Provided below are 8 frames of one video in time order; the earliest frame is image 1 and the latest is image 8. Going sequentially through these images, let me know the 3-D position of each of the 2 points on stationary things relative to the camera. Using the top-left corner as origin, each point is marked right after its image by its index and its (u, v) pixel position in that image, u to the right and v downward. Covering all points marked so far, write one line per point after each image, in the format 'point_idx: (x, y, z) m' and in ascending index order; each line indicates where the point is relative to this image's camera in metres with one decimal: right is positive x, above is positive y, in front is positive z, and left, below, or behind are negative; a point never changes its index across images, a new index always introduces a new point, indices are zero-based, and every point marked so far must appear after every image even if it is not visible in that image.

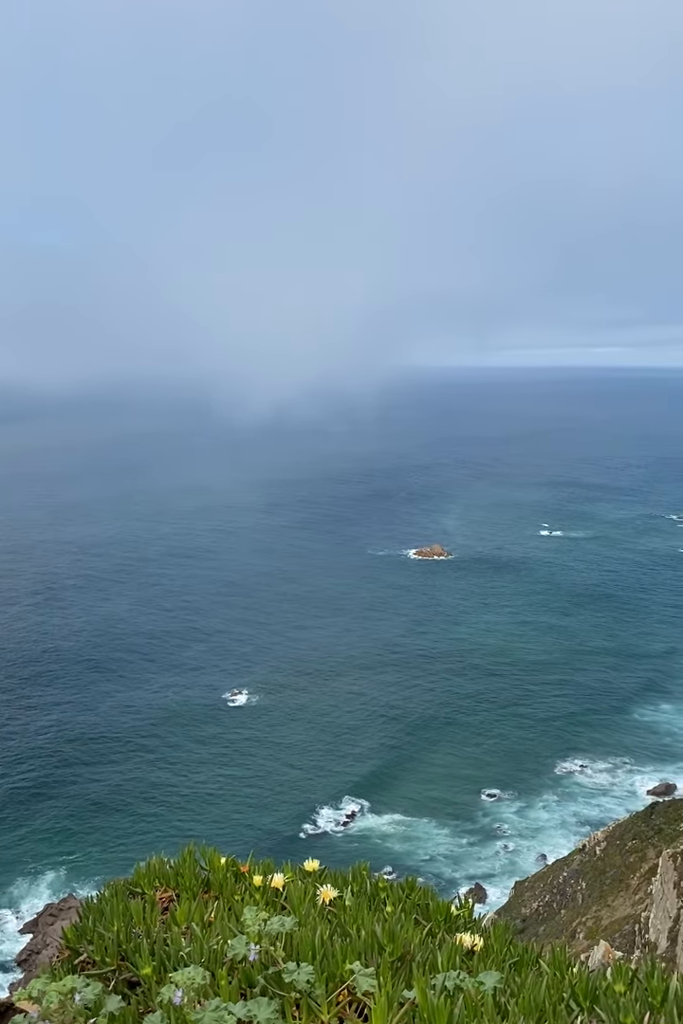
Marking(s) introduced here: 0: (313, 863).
0: (-0.6, -6.1, +16.6) m
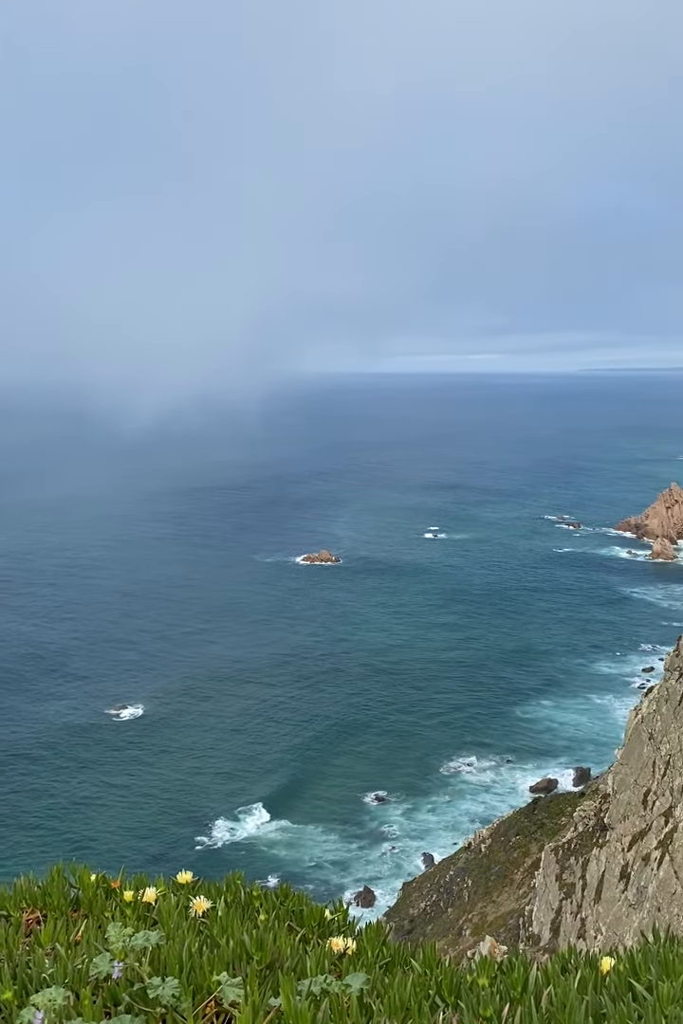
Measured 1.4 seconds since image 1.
0: (-2.7, -6.4, +16.4) m
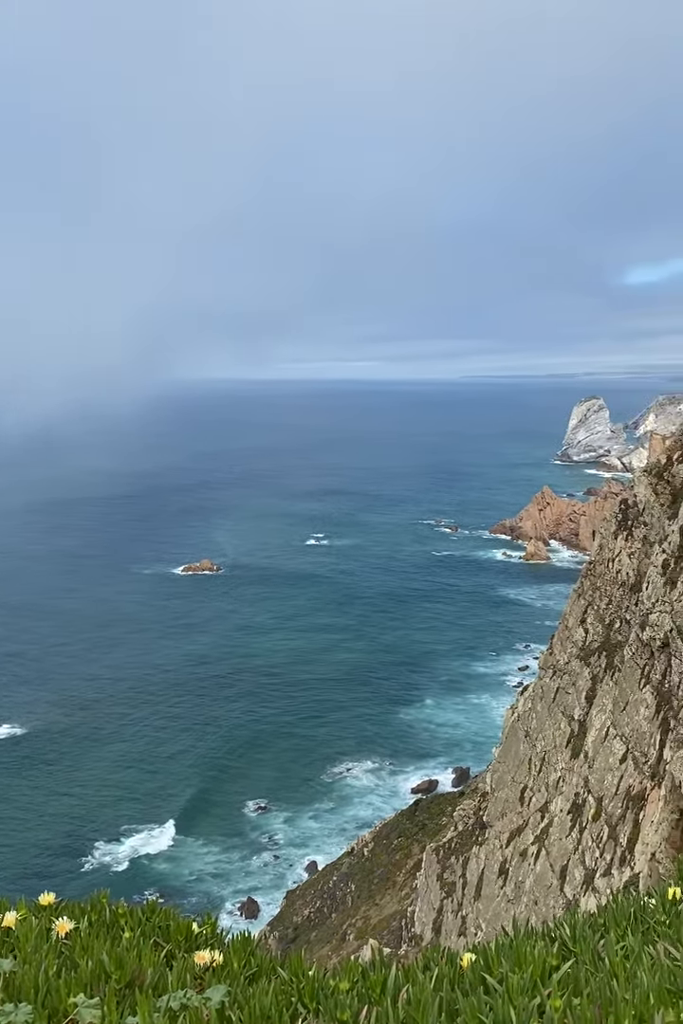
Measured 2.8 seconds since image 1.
0: (-5.0, -6.6, +16.0) m
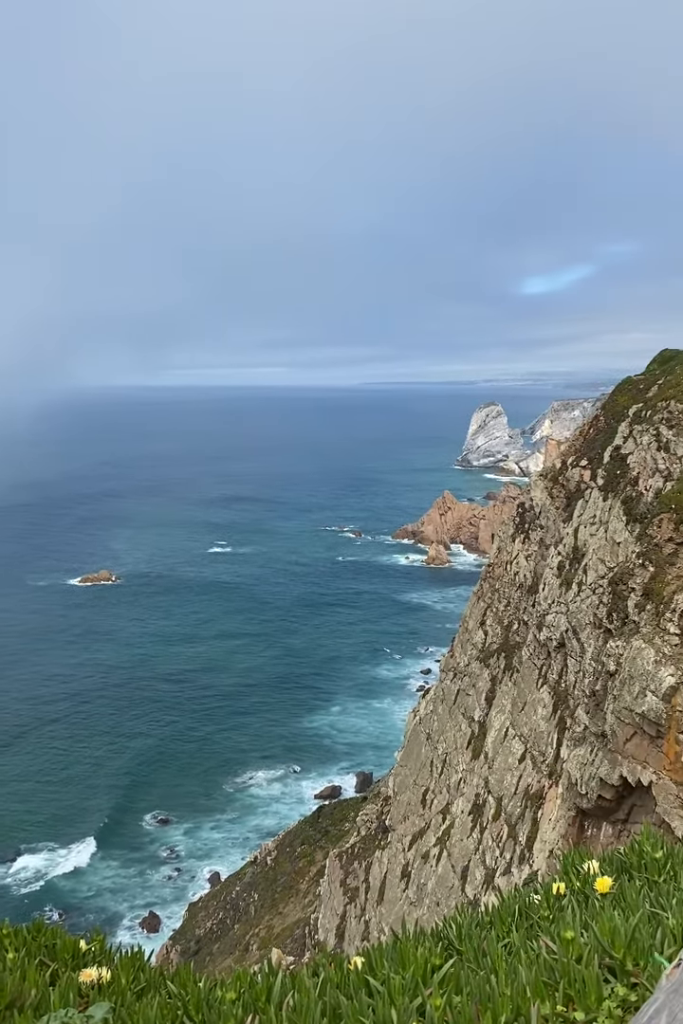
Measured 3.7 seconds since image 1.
0: (-6.8, -6.8, +15.5) m
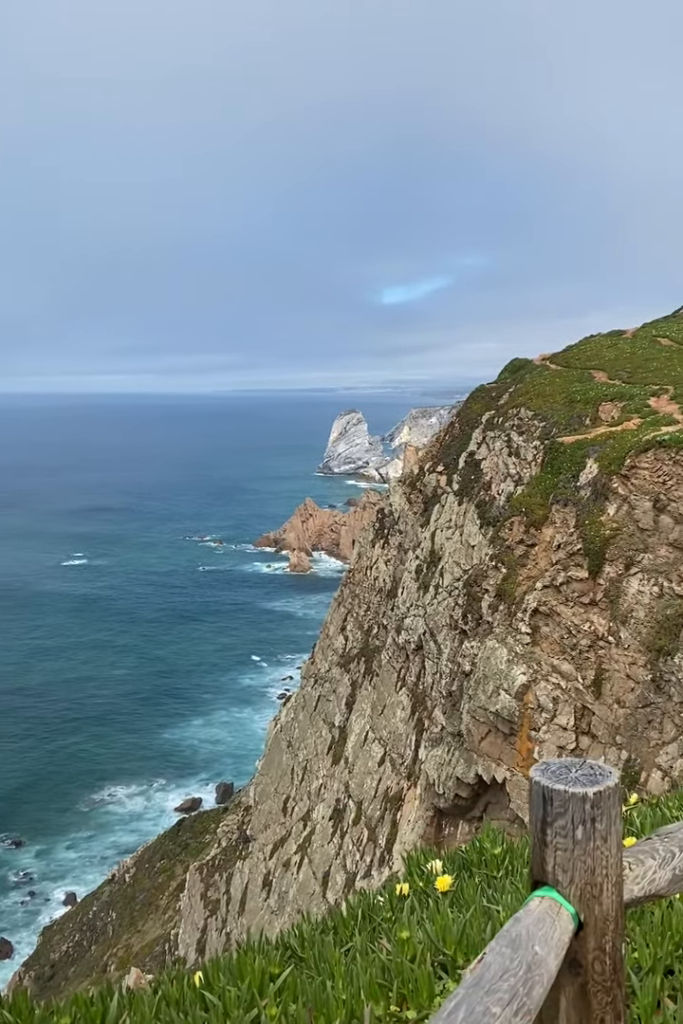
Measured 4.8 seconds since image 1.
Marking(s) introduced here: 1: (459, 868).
0: (-9.3, -7.0, +14.4) m
1: (+1.9, -5.9, +15.4) m
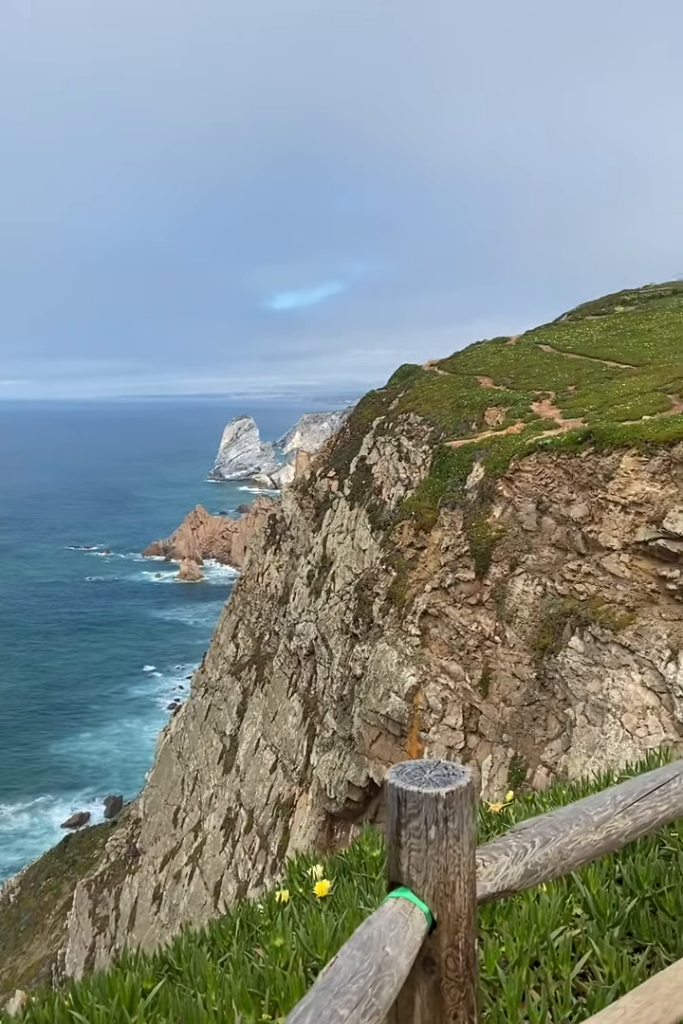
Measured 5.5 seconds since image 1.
0: (-11.1, -7.3, +13.4) m
1: (0.0, -6.0, +15.5) m
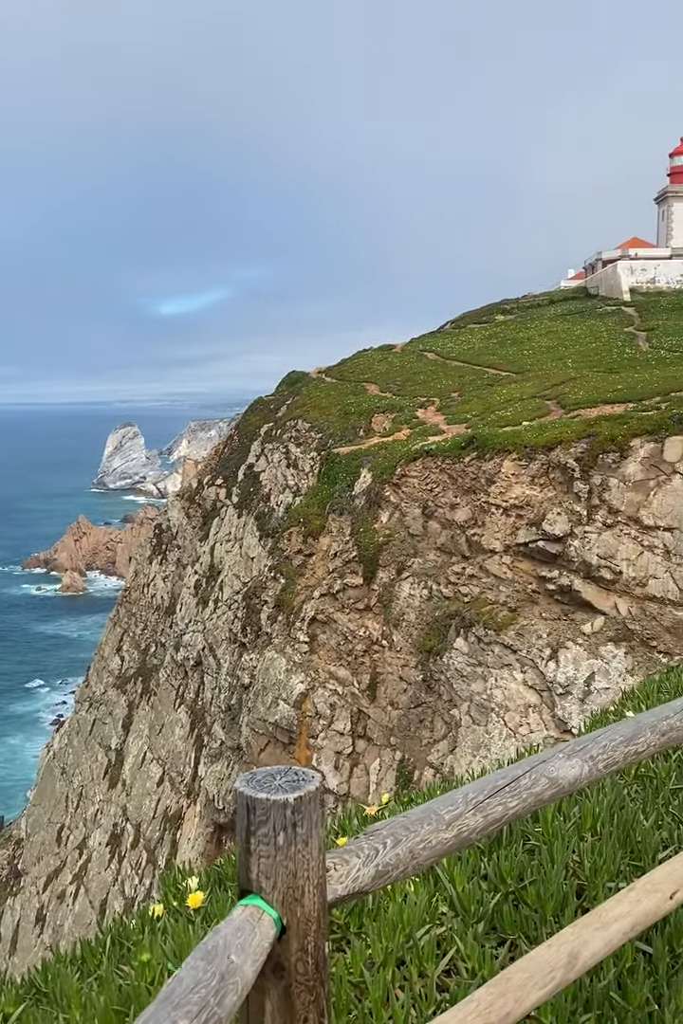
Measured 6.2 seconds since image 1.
0: (-12.9, -7.6, +12.3) m
1: (-2.1, -6.1, +15.4) m
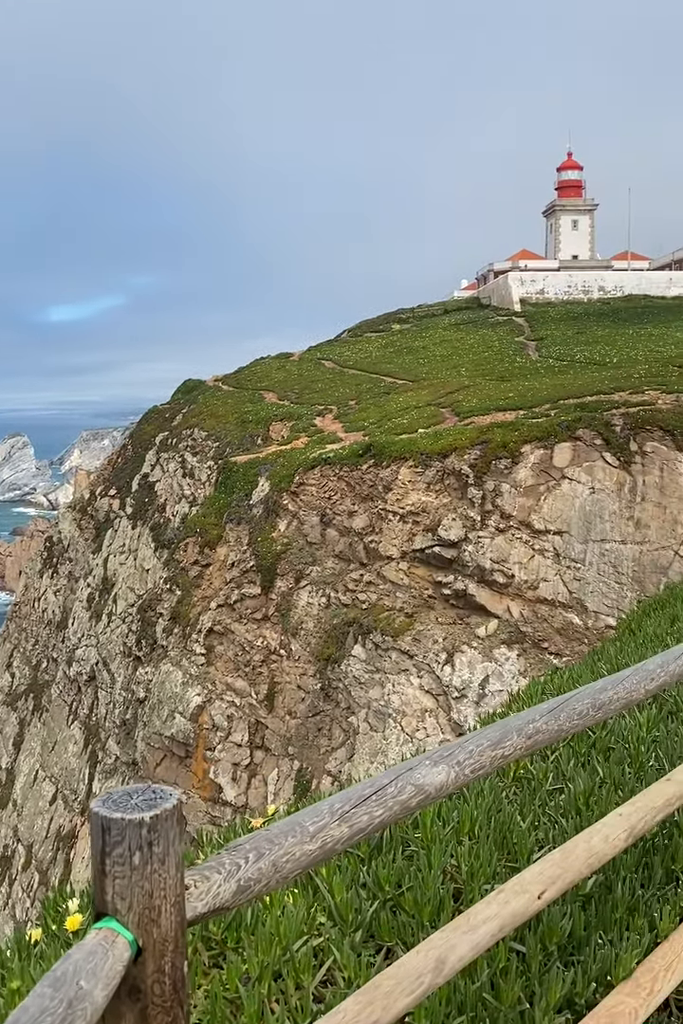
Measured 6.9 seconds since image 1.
0: (-14.5, -7.9, +11.1) m
1: (-4.0, -6.3, +15.1) m
